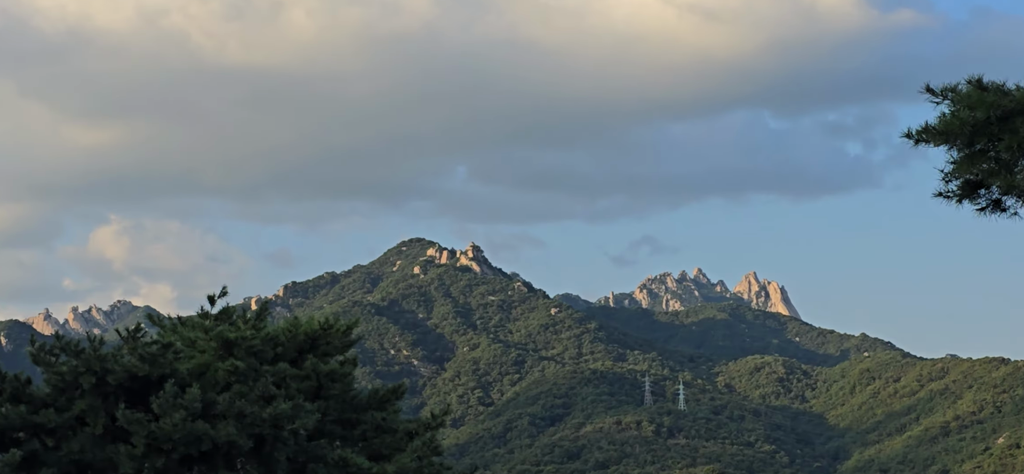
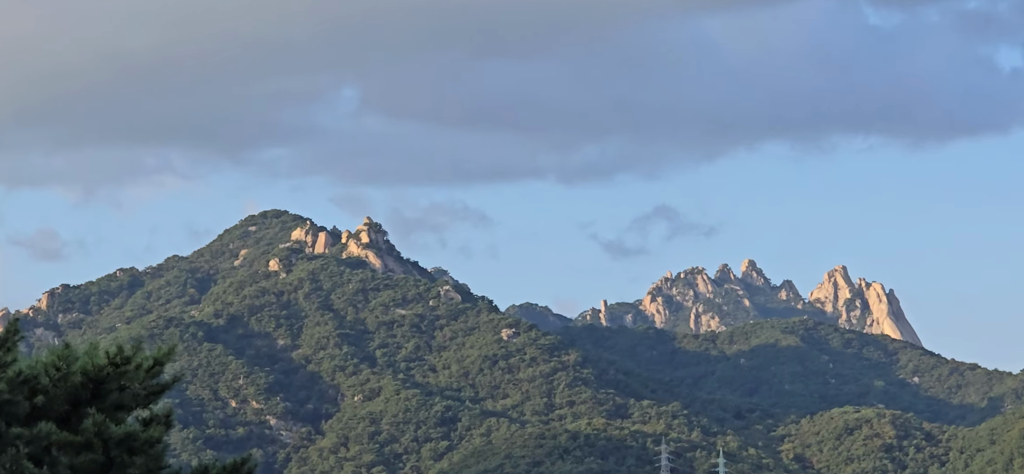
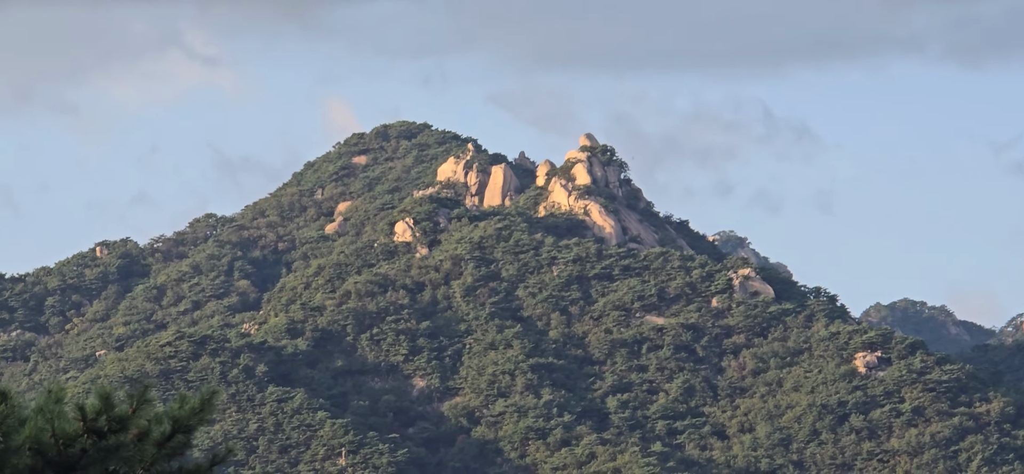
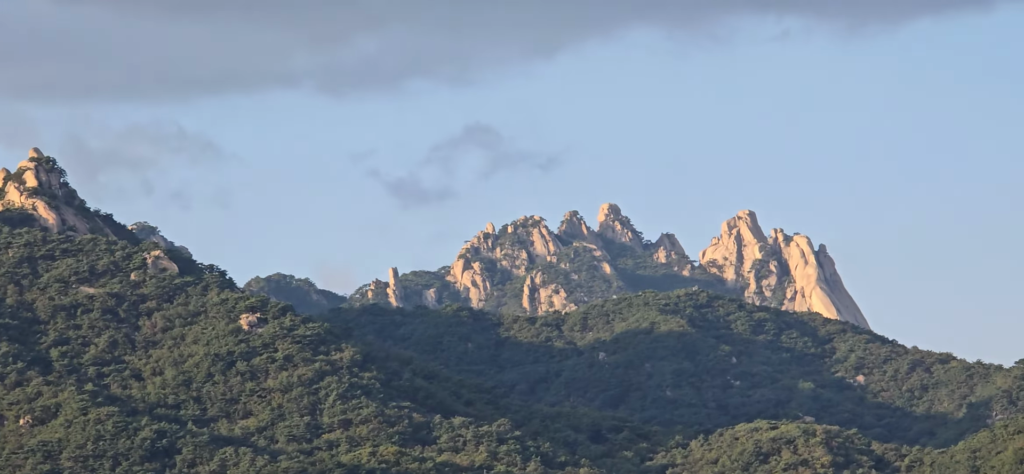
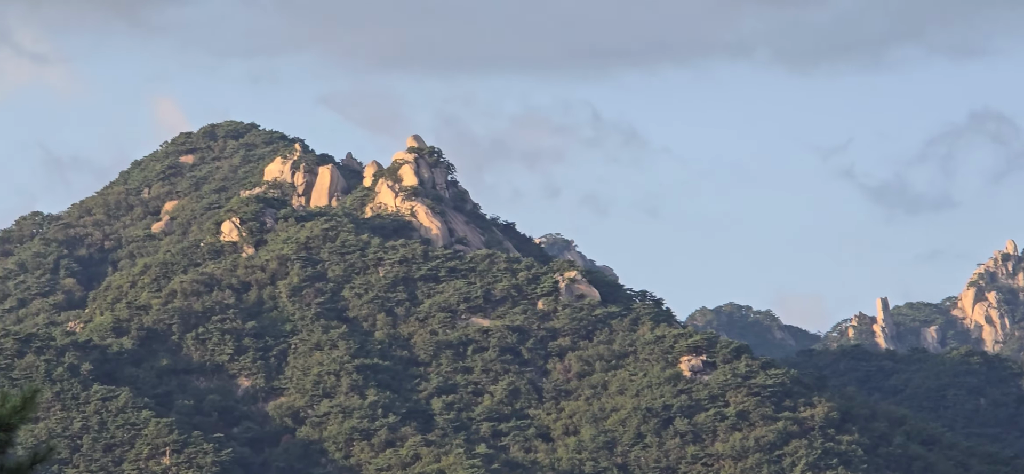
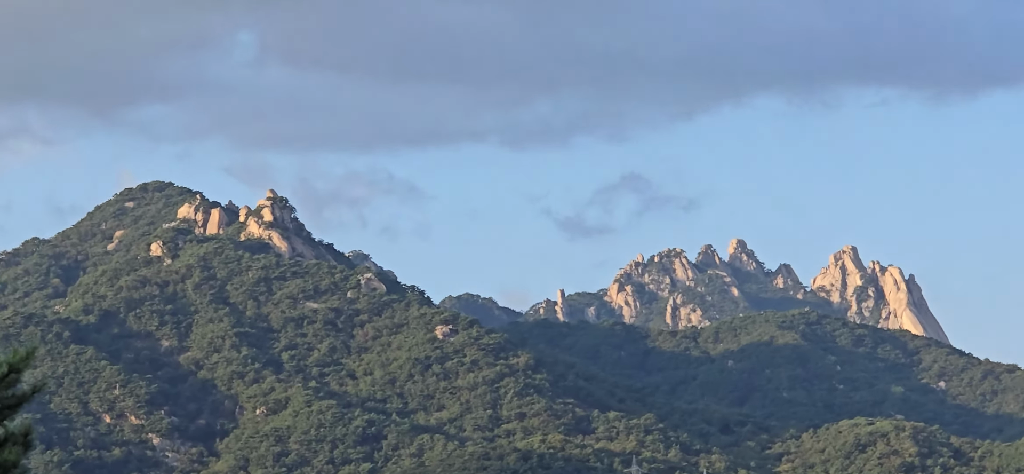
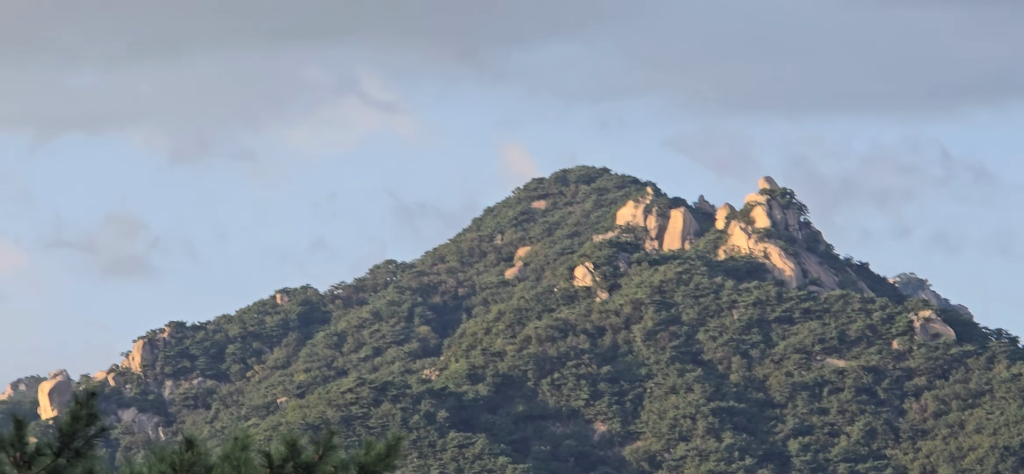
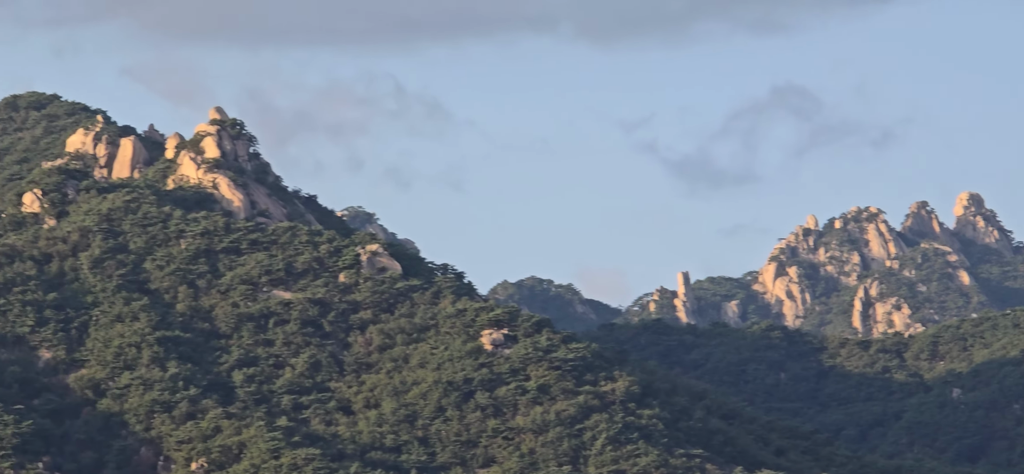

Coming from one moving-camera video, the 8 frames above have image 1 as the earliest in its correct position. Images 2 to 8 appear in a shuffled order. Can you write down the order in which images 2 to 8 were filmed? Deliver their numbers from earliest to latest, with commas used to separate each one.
2, 6, 4, 8, 5, 3, 7
